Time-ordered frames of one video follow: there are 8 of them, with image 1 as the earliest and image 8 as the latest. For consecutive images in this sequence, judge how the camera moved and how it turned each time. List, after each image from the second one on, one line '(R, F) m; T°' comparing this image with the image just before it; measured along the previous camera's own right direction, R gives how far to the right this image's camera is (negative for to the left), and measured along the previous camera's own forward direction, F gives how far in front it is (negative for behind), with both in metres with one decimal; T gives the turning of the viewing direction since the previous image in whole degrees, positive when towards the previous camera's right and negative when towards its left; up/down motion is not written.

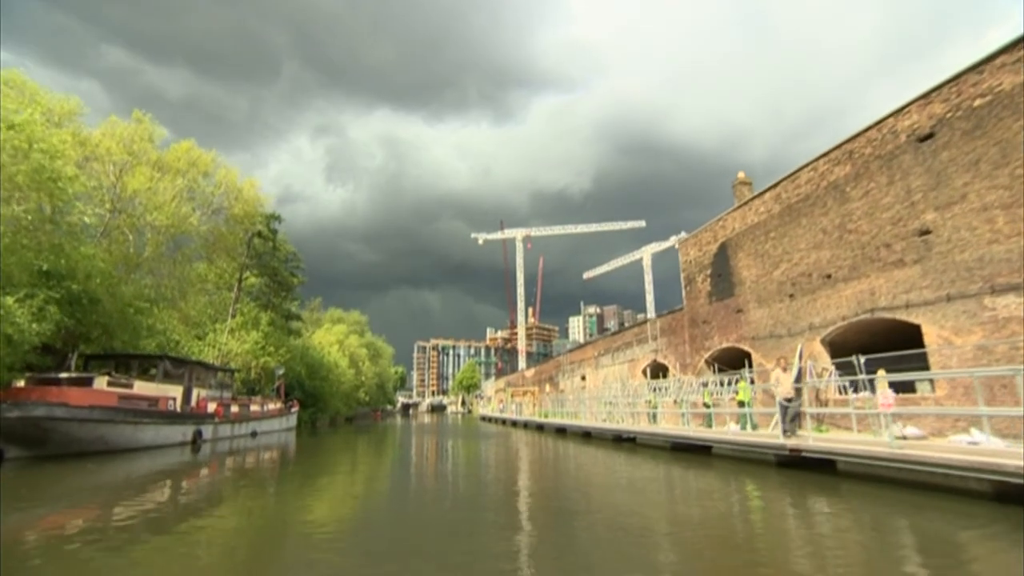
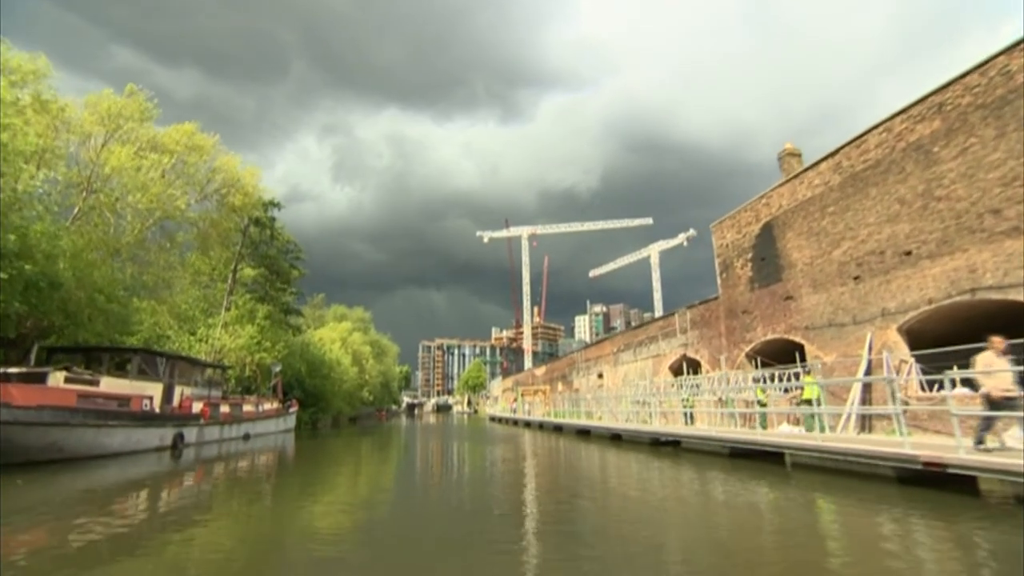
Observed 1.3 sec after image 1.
(-0.5, +2.4) m; 0°
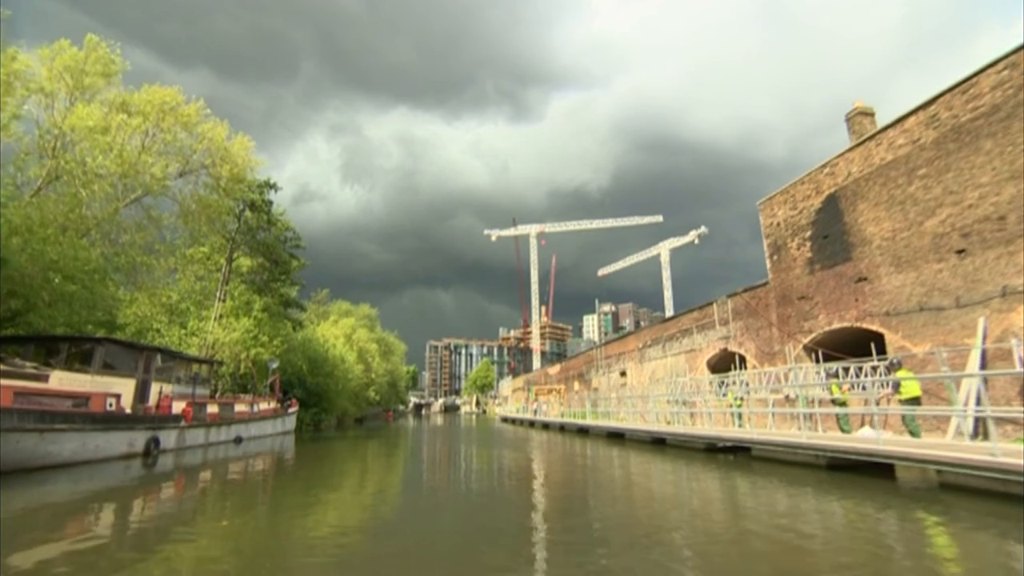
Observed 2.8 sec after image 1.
(-0.6, +2.6) m; -1°
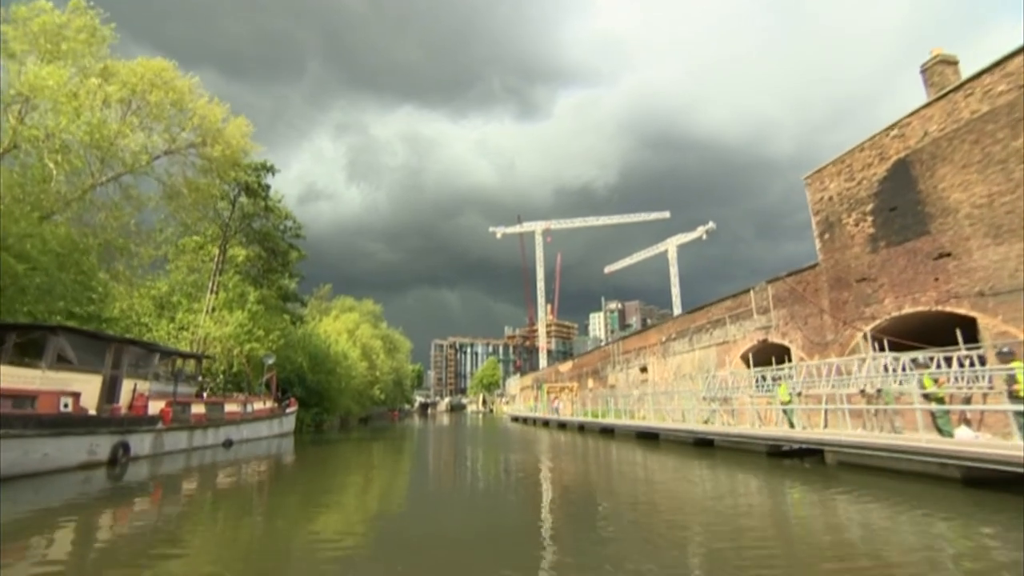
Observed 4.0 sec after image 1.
(-0.5, +2.2) m; 0°
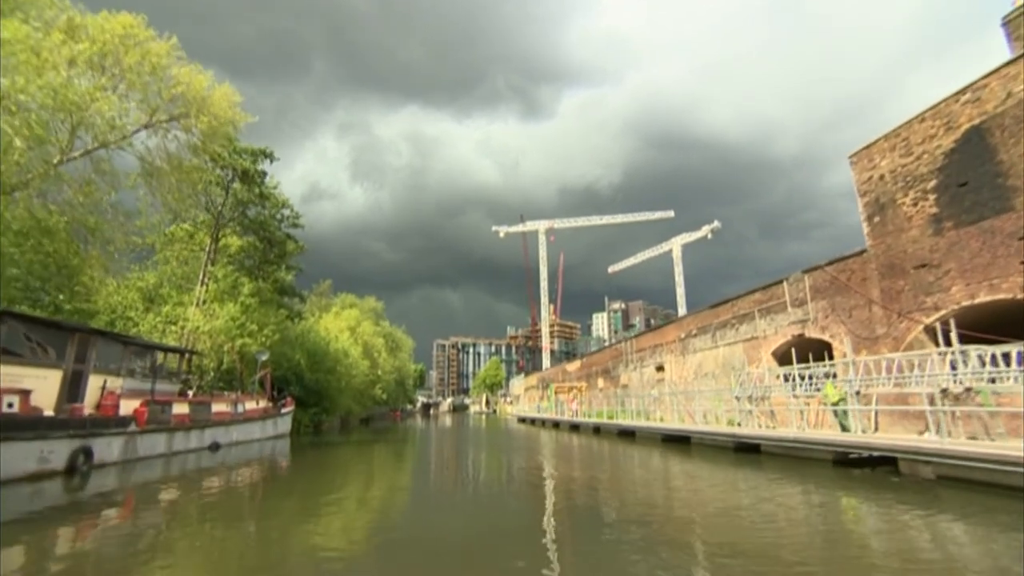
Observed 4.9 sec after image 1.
(-0.4, +1.8) m; 0°
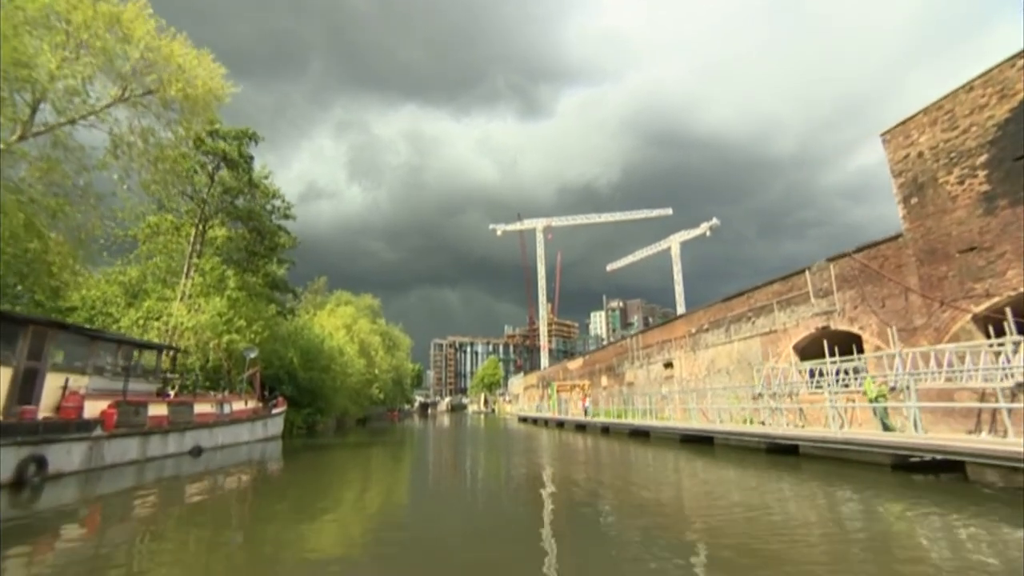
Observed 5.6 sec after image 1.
(-0.3, +1.4) m; 0°
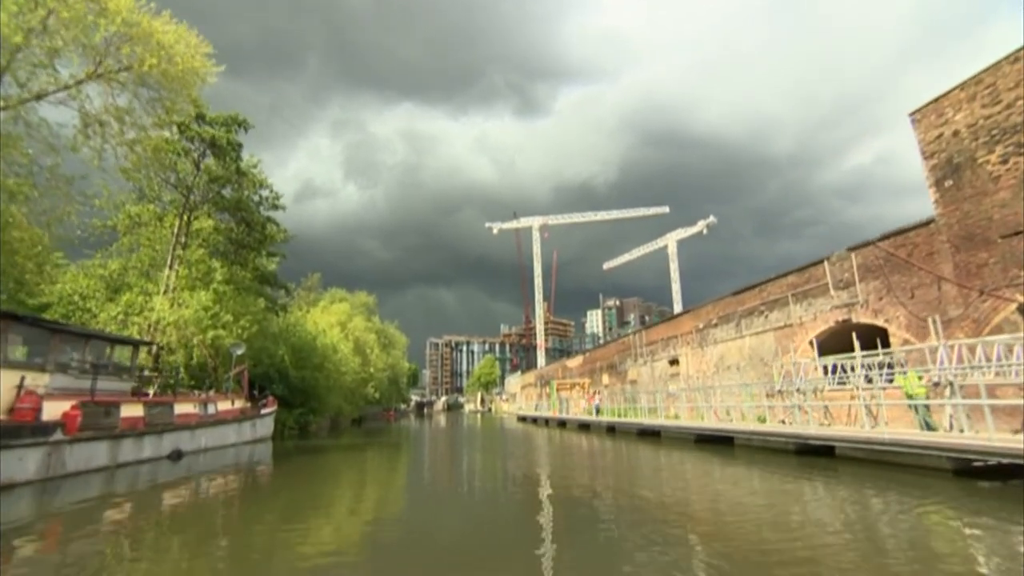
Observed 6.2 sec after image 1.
(-0.2, +1.2) m; 0°
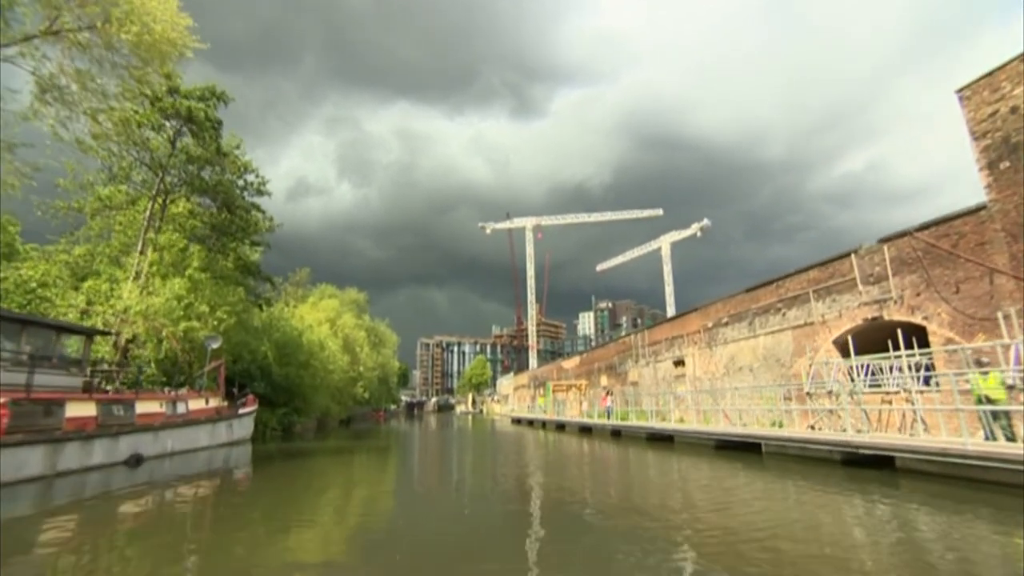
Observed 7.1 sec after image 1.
(-0.3, +1.6) m; +1°
